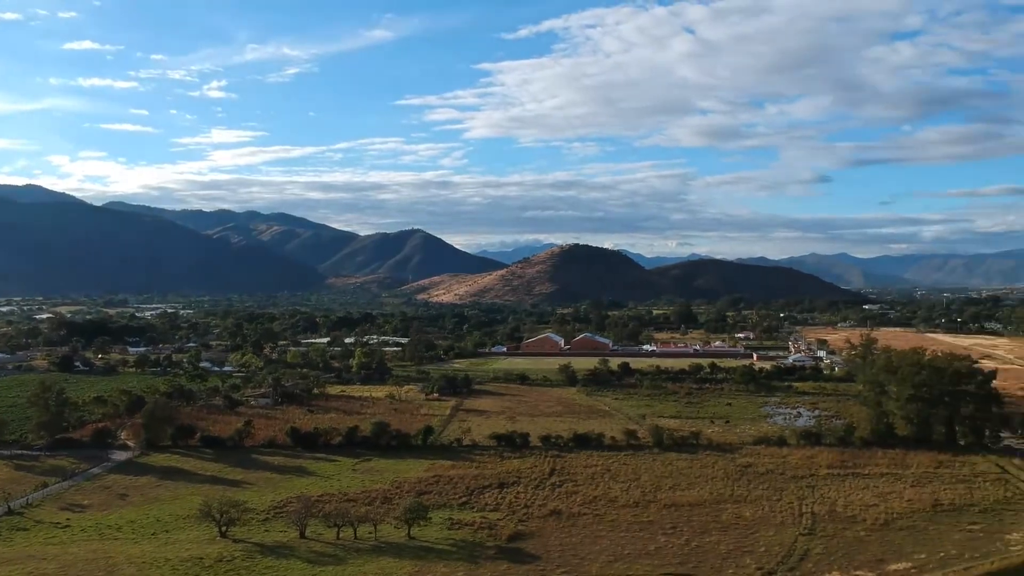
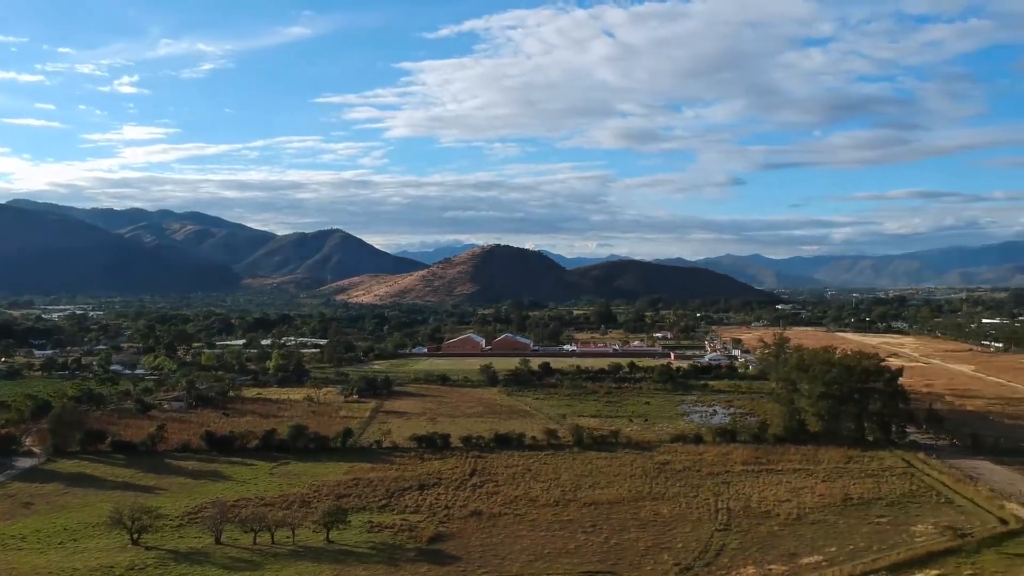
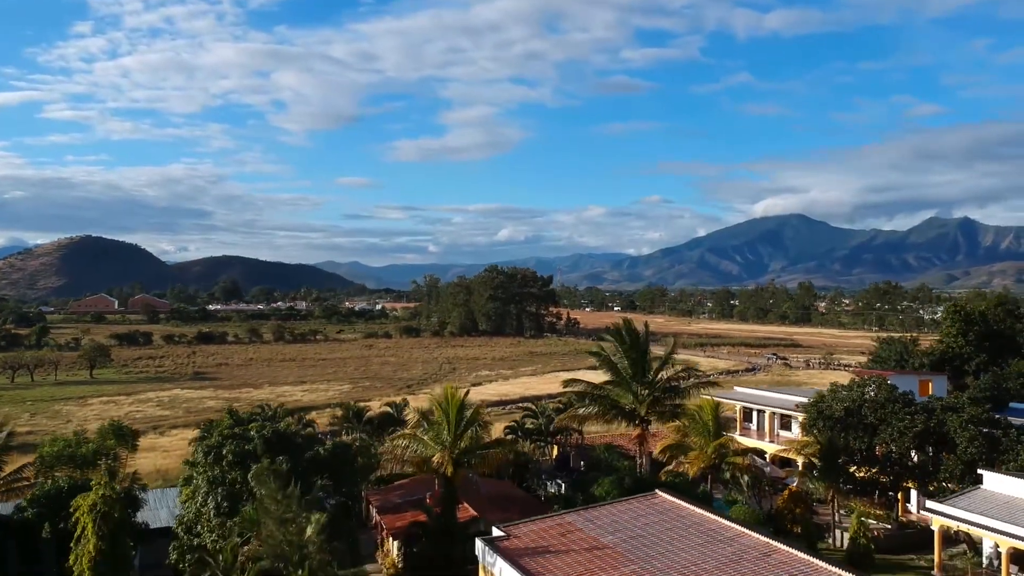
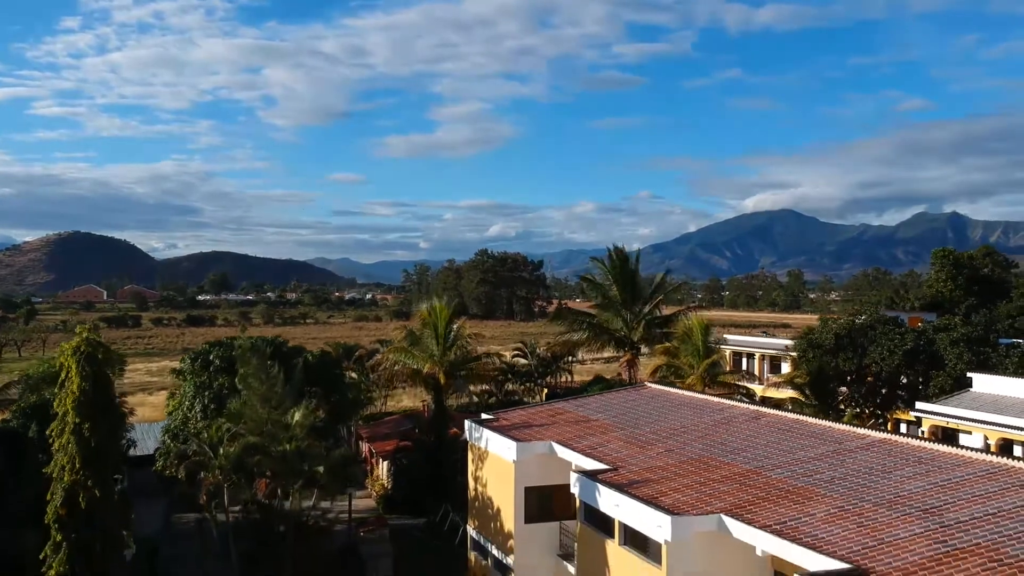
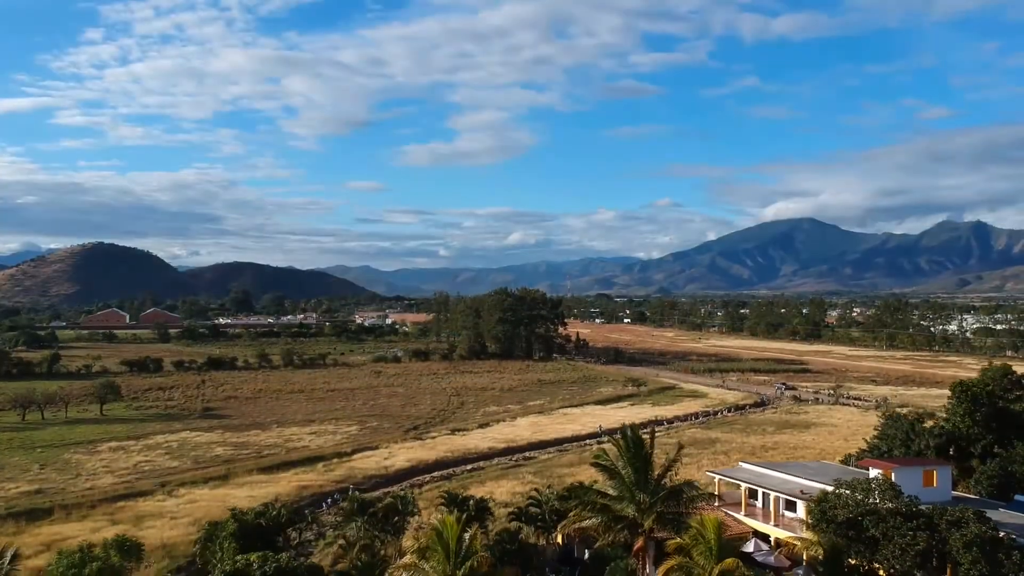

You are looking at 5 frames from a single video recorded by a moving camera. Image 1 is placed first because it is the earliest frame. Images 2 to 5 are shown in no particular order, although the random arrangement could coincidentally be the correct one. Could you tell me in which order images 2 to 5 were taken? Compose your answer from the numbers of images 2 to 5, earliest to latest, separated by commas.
2, 5, 3, 4
